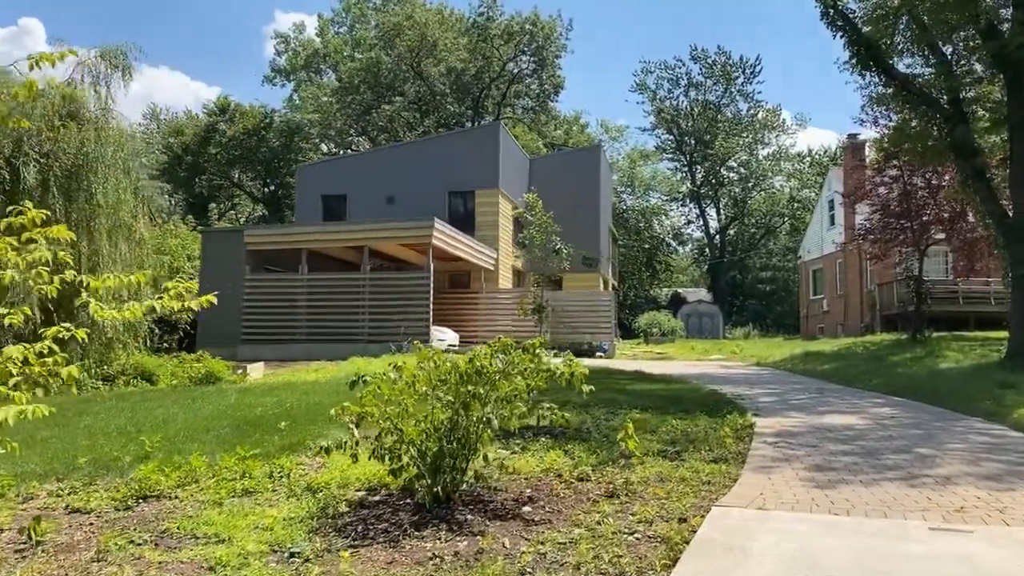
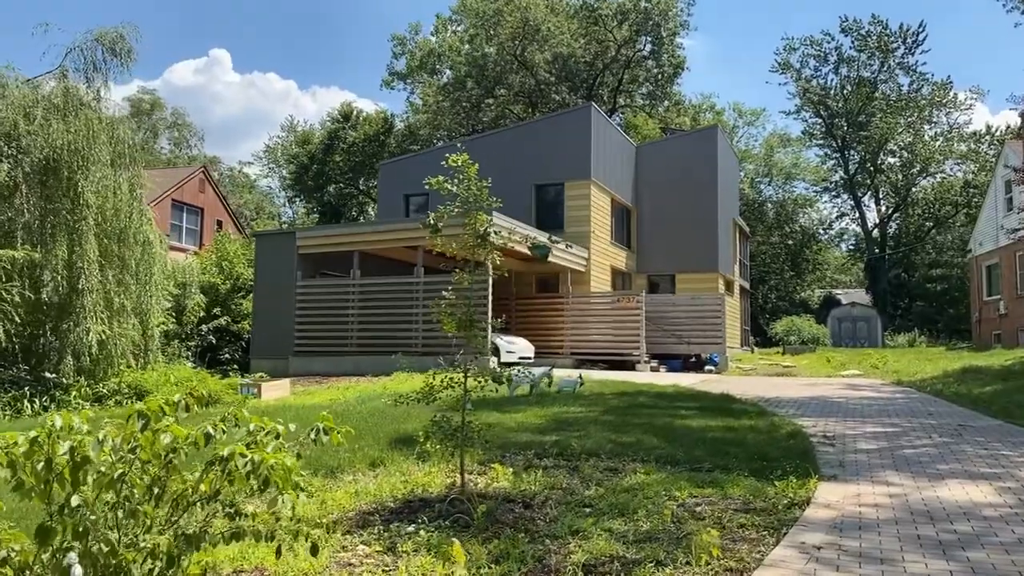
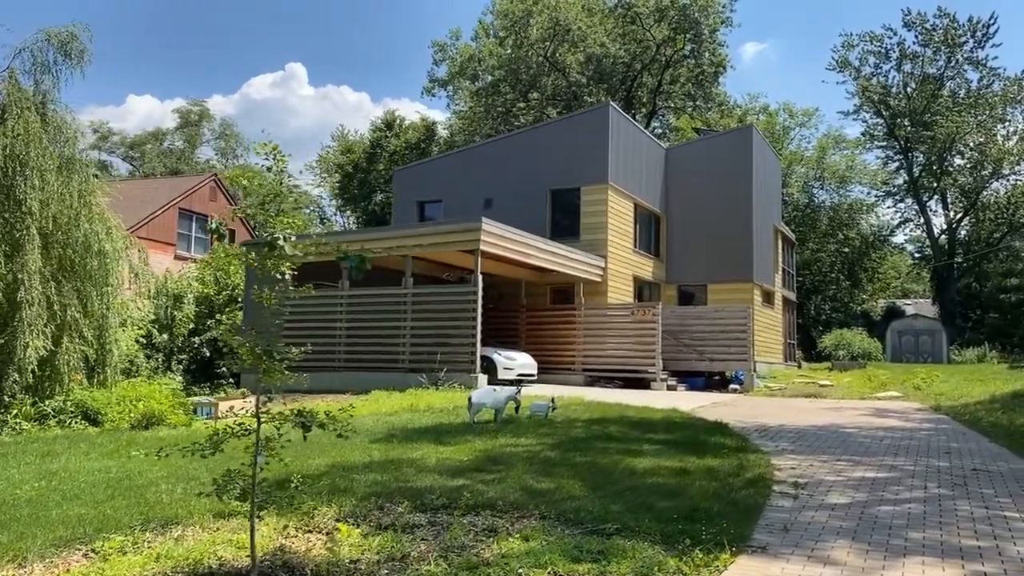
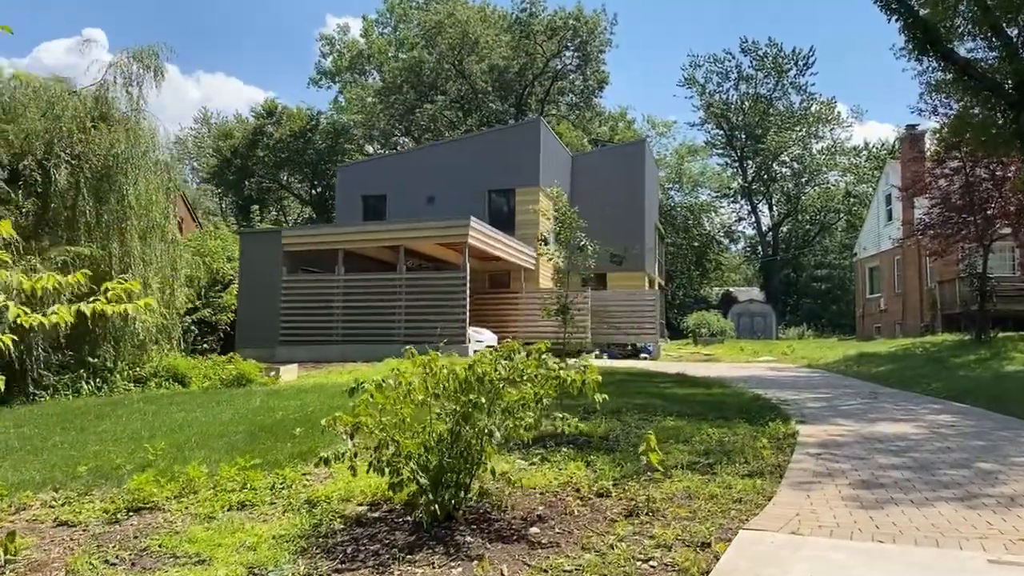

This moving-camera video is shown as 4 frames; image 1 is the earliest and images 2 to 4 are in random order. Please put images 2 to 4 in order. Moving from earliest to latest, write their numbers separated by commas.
4, 2, 3
